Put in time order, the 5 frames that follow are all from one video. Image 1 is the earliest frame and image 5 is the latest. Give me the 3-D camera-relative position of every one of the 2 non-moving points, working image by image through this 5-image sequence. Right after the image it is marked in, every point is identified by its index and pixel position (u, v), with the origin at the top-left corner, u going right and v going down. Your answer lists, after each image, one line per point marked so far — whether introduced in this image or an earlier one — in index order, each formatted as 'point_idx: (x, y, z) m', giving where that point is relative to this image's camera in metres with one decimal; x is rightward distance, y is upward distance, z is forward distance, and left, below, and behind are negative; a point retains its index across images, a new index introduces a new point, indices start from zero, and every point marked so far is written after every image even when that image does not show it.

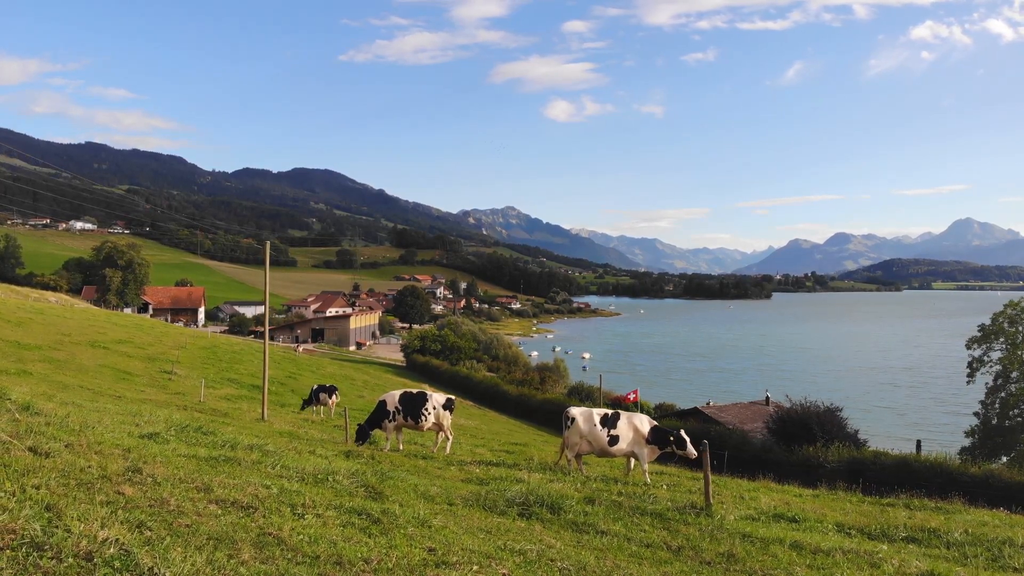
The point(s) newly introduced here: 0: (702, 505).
0: (+2.8, -3.2, +8.9) m
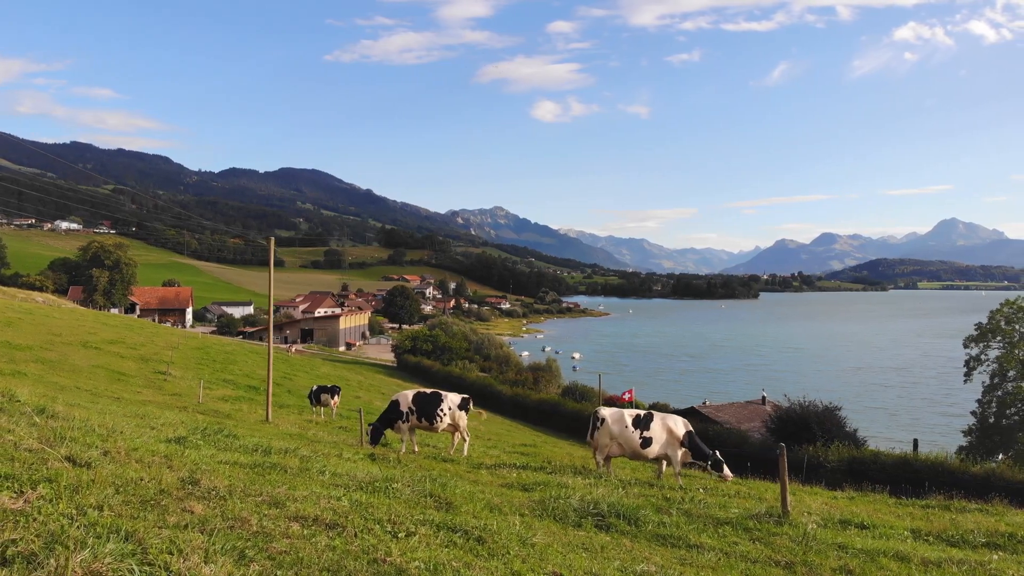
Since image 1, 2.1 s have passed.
0: (+3.7, -3.1, +8.3) m
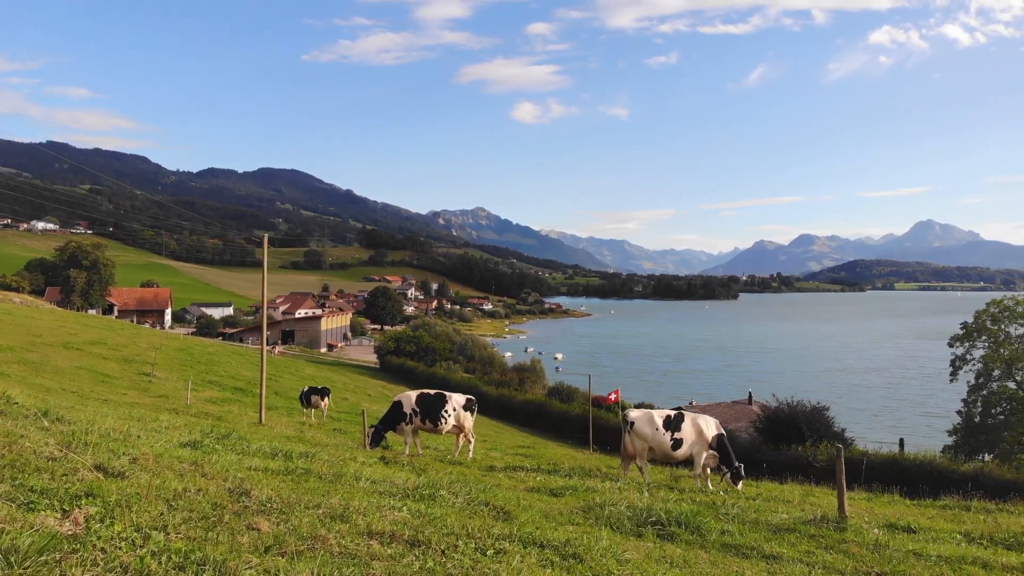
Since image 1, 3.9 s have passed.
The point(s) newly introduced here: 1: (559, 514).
0: (+4.2, -3.0, +7.9) m
1: (+0.5, -2.6, +6.8) m
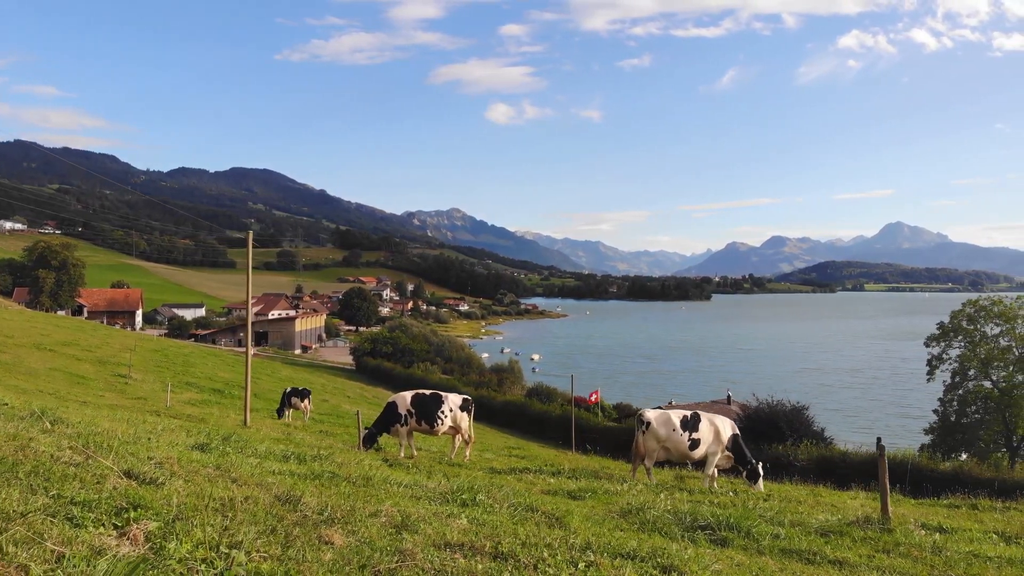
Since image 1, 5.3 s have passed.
0: (+4.6, -3.0, +7.7) m
1: (+1.0, -2.5, +6.4) m
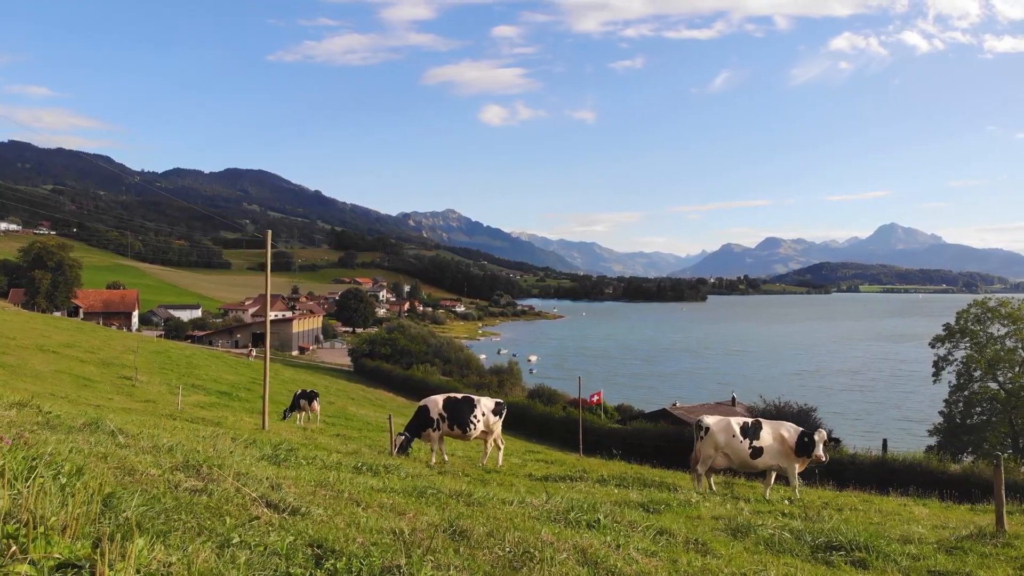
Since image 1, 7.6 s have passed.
0: (+5.7, -3.0, +7.2) m
1: (+2.0, -2.5, +6.0) m
